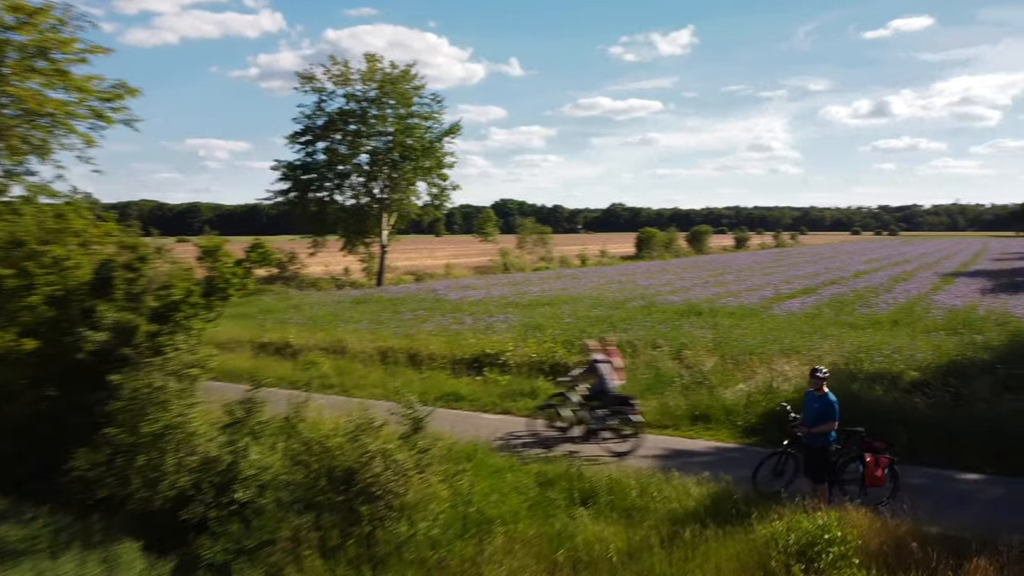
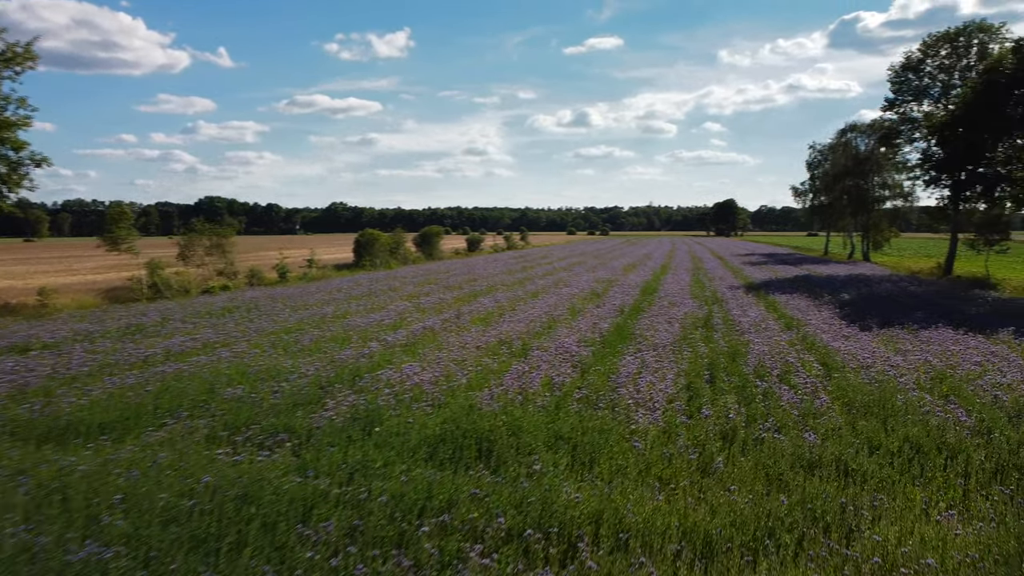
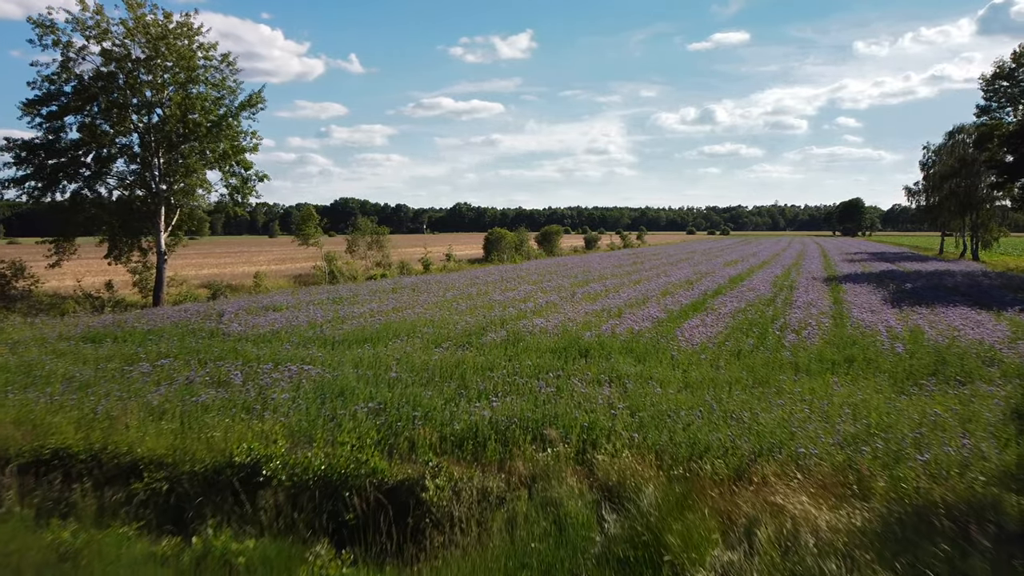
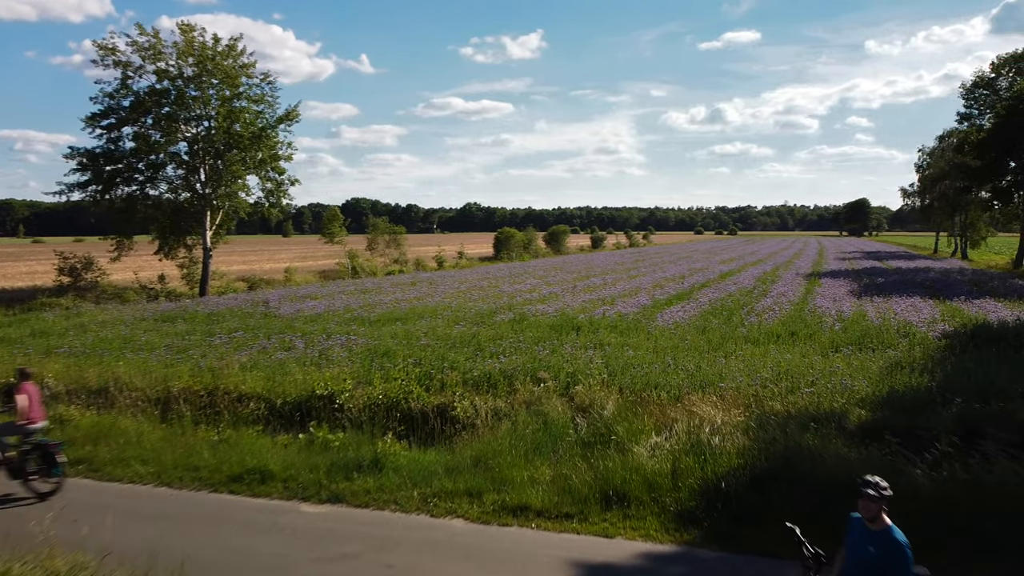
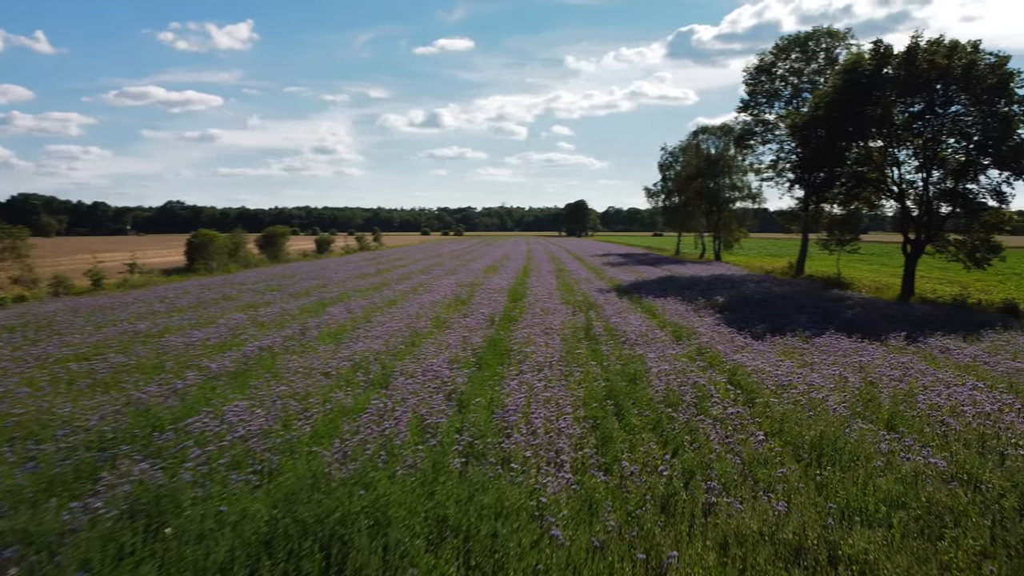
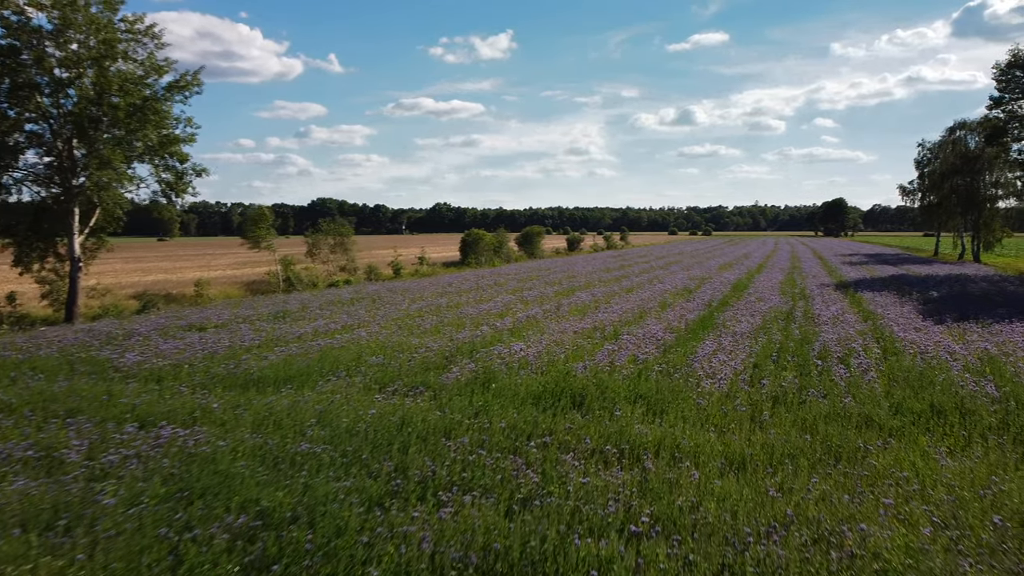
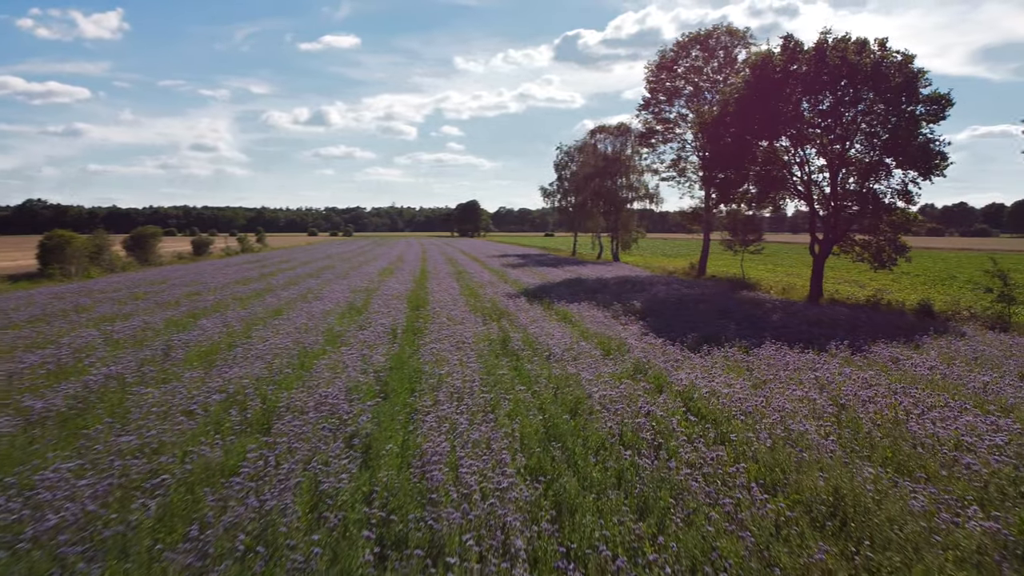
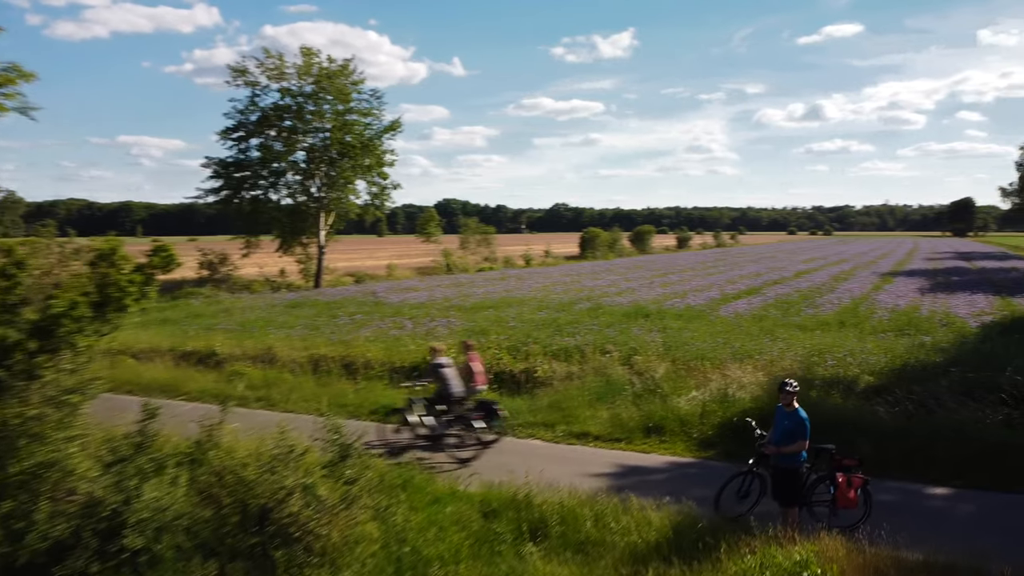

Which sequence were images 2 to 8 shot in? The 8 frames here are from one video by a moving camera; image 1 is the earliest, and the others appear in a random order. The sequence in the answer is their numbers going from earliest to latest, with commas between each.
8, 4, 3, 6, 2, 5, 7
